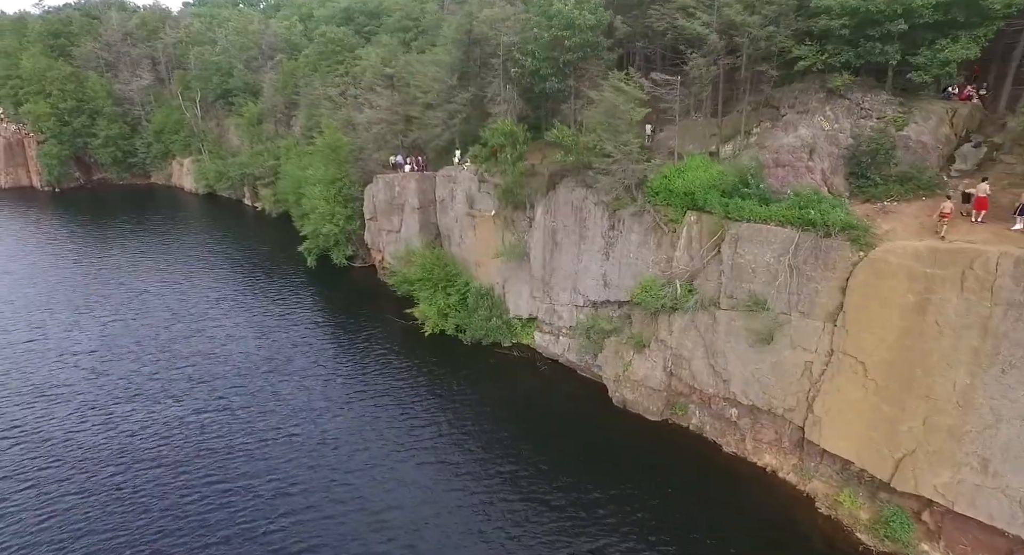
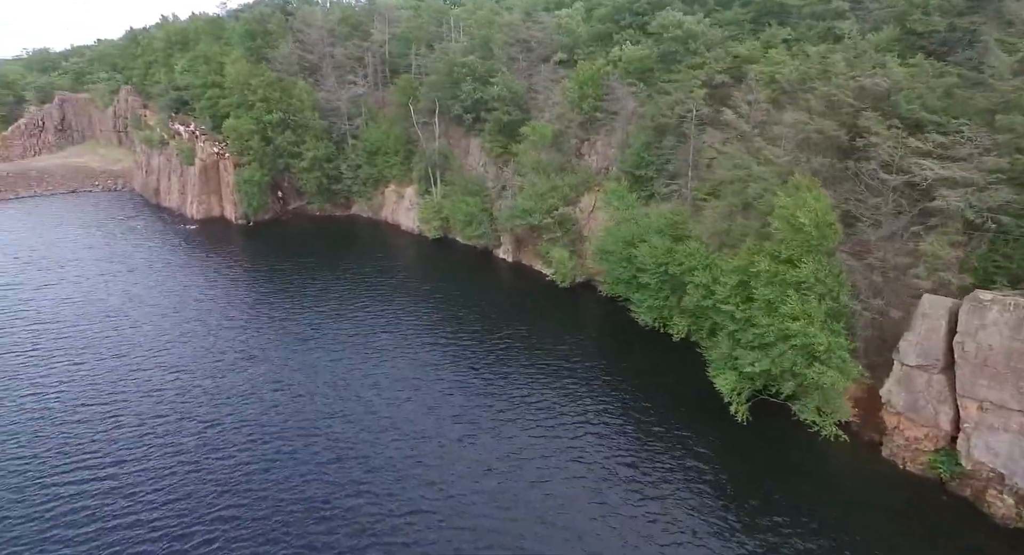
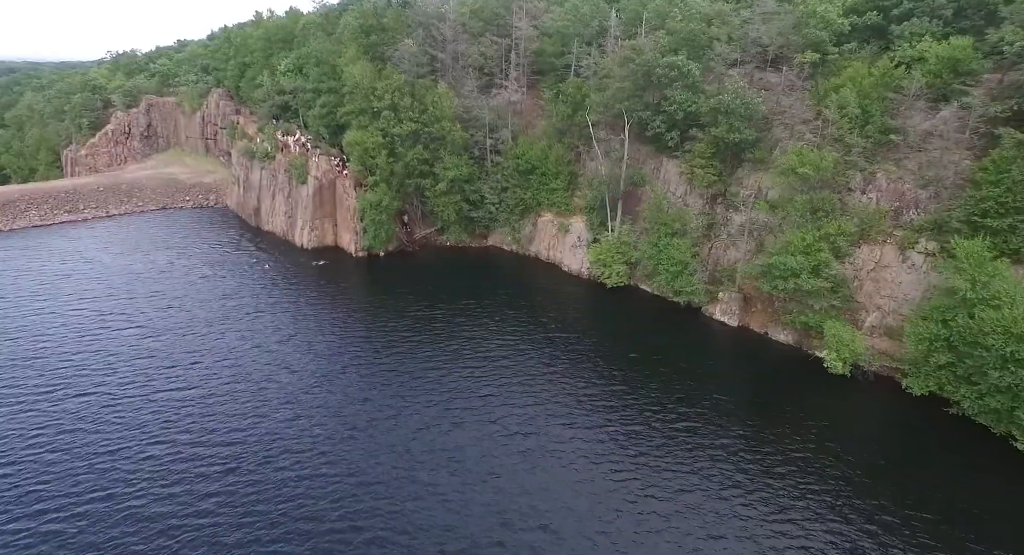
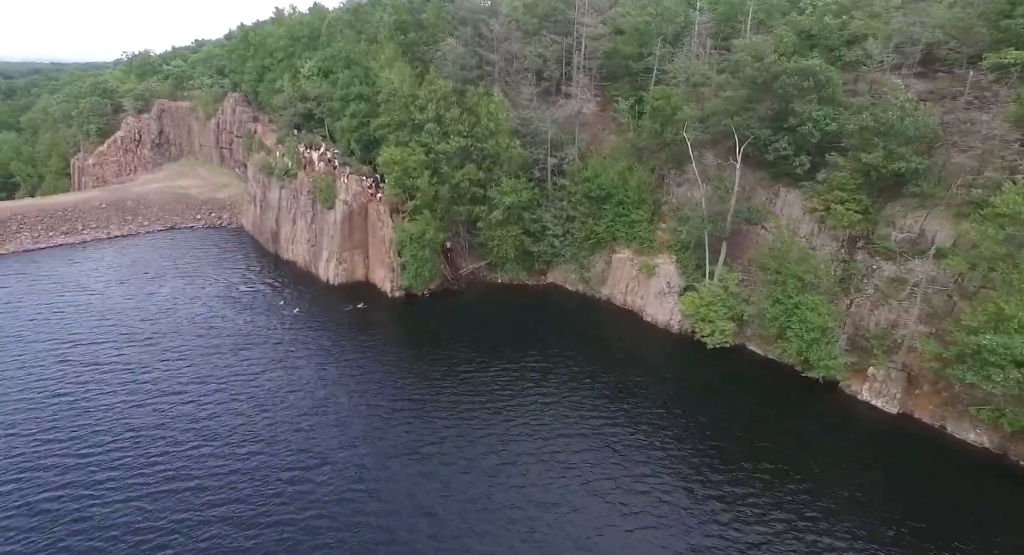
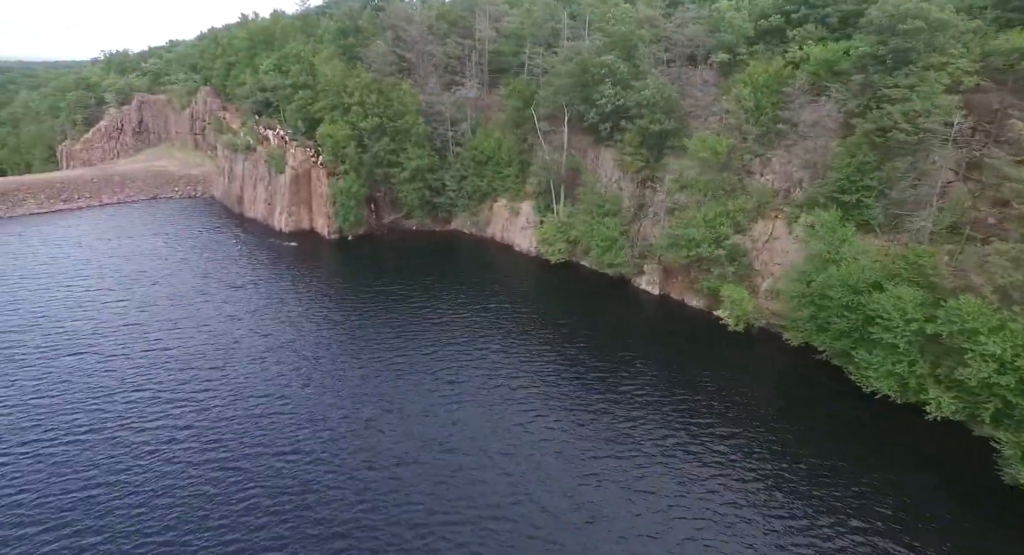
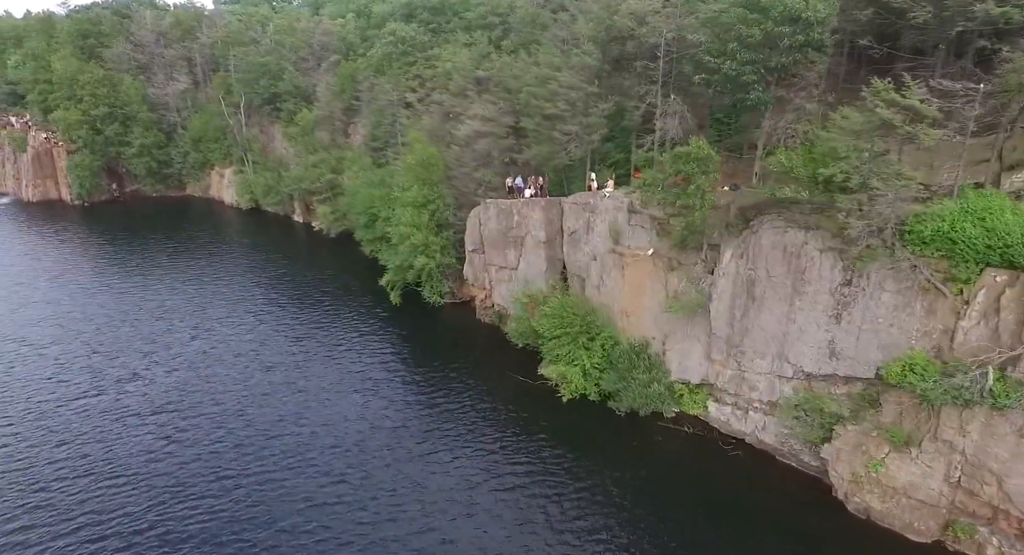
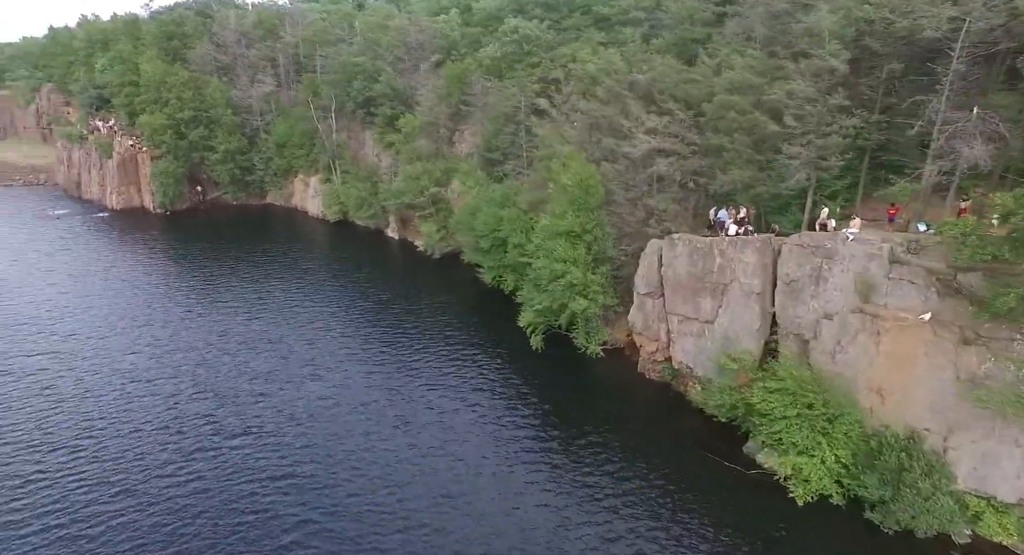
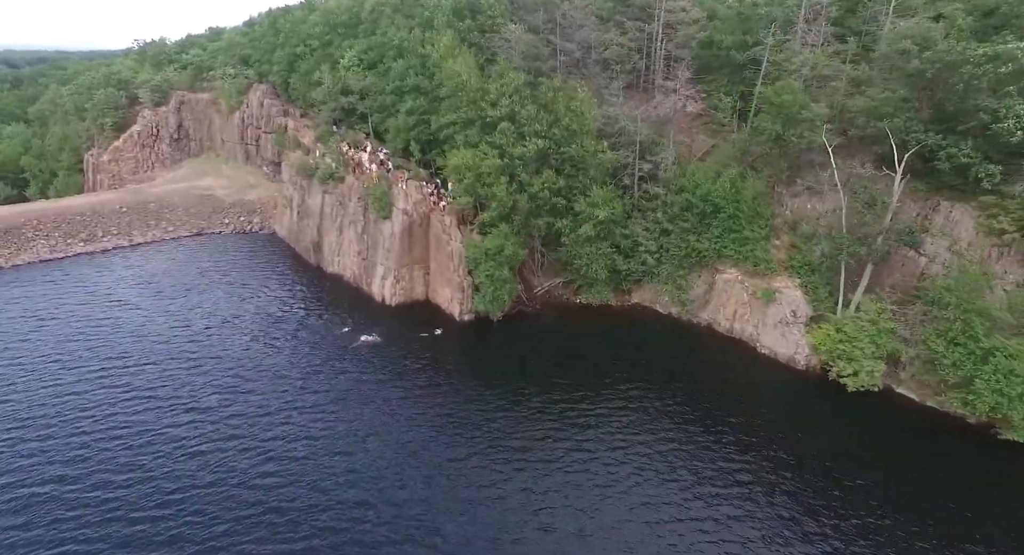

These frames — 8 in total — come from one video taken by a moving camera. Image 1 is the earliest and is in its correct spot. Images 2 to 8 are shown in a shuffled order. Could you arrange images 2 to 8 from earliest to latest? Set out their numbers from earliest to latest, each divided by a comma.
6, 7, 2, 5, 3, 4, 8
